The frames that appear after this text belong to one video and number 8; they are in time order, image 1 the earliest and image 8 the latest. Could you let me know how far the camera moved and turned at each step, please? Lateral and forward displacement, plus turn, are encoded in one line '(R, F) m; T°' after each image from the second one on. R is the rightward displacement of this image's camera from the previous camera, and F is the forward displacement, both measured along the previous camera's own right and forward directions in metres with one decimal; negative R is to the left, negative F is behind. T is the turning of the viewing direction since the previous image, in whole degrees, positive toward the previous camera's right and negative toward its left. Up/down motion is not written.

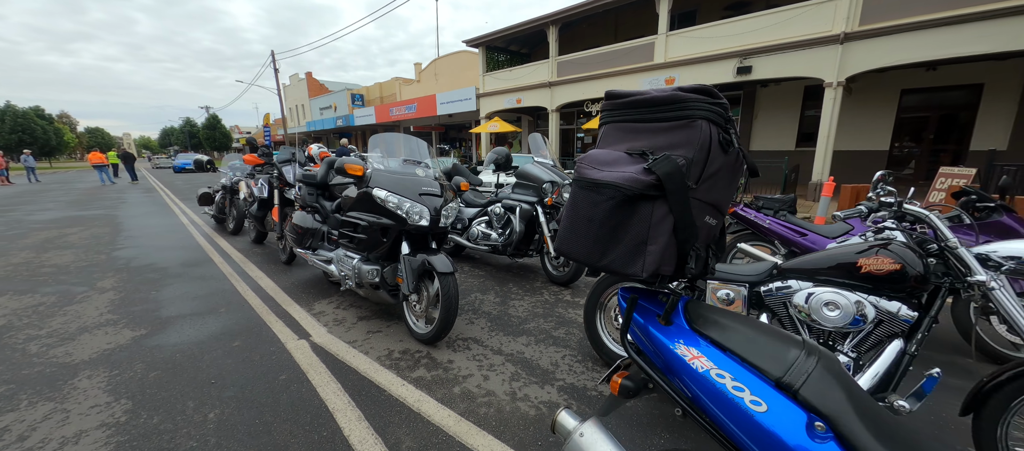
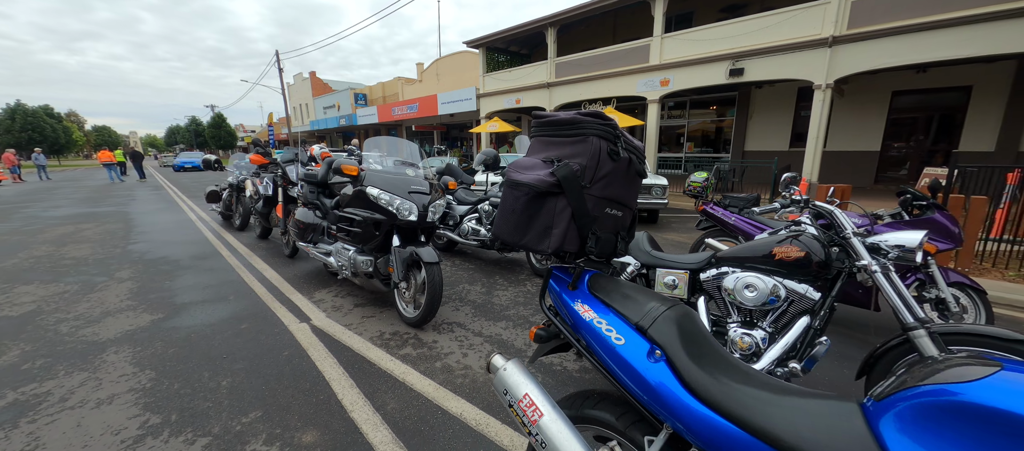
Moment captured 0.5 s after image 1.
(+0.2, -0.3) m; 0°
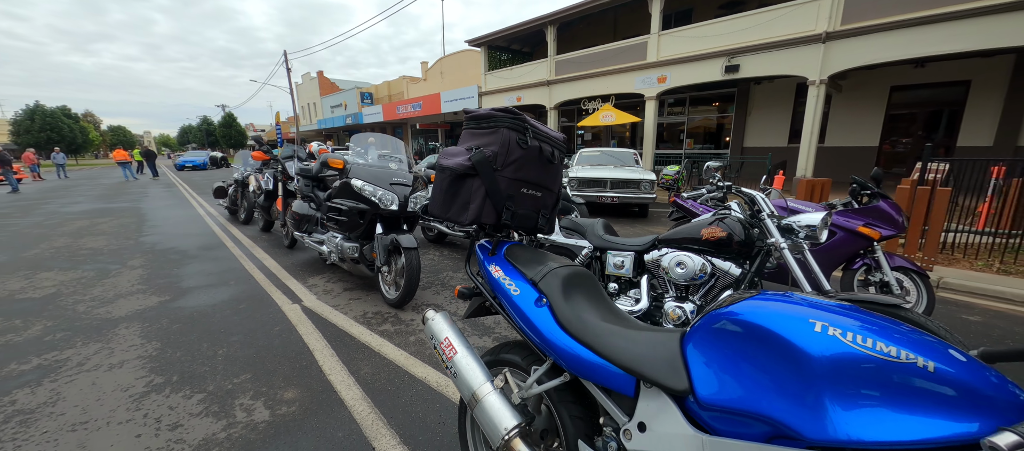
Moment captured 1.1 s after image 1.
(+0.4, -0.3) m; -1°
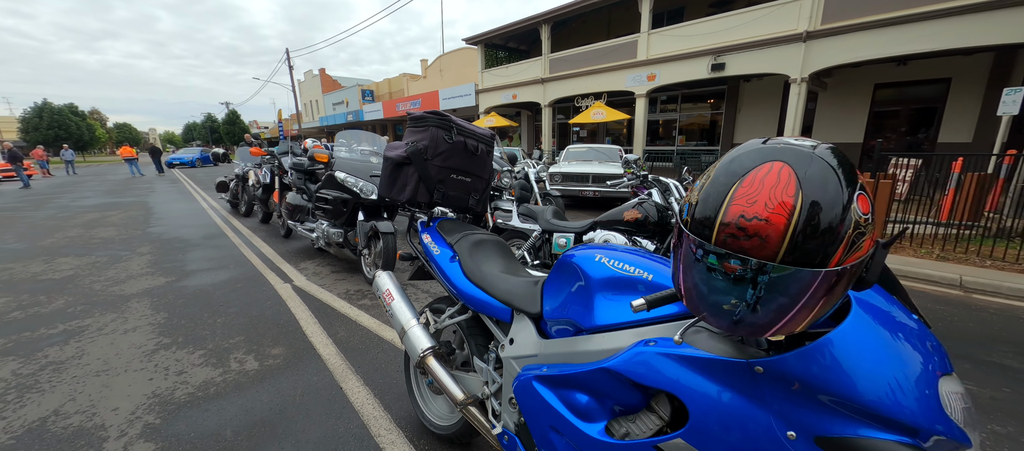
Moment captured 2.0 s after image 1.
(+0.4, -0.4) m; 0°
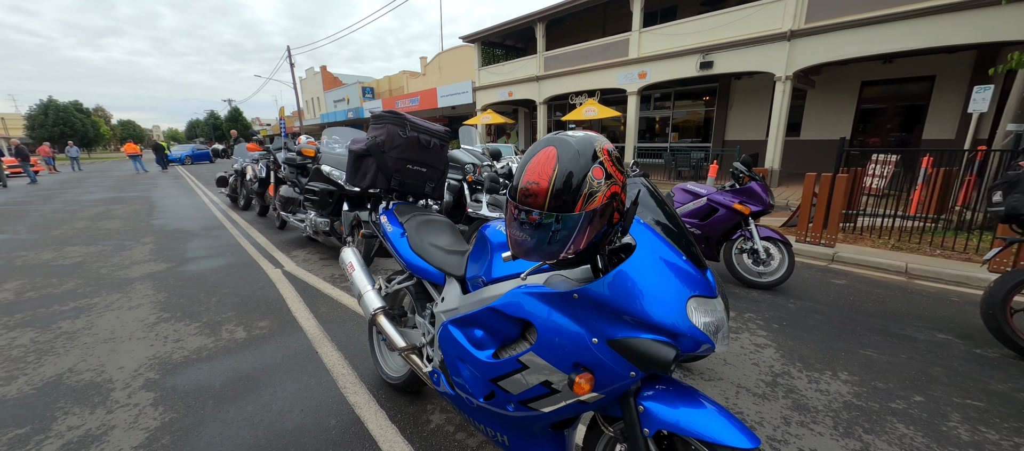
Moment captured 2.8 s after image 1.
(+0.4, -0.3) m; 0°
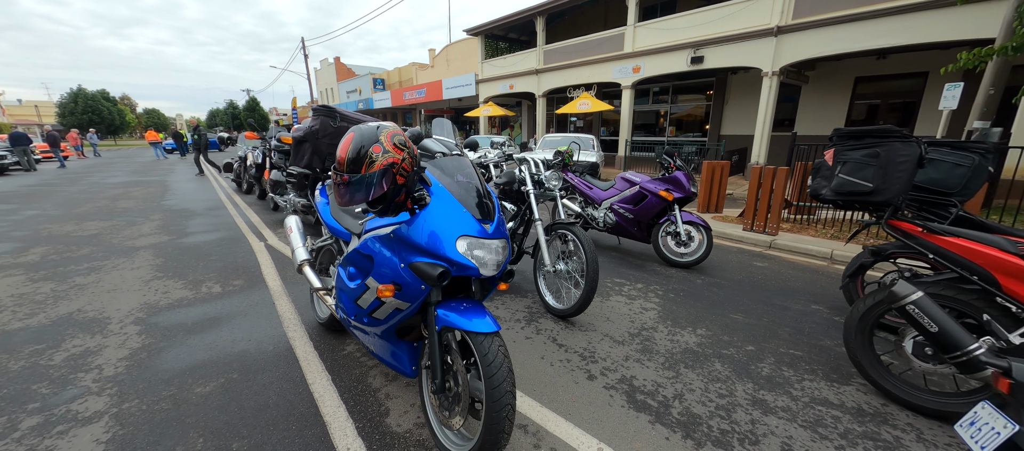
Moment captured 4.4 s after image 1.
(+0.8, -0.5) m; -2°
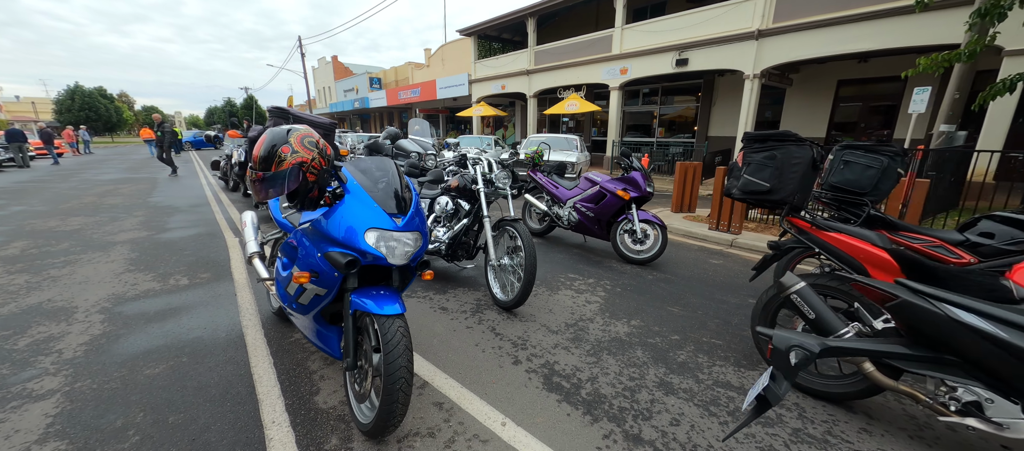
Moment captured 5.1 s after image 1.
(+0.5, -0.2) m; 0°
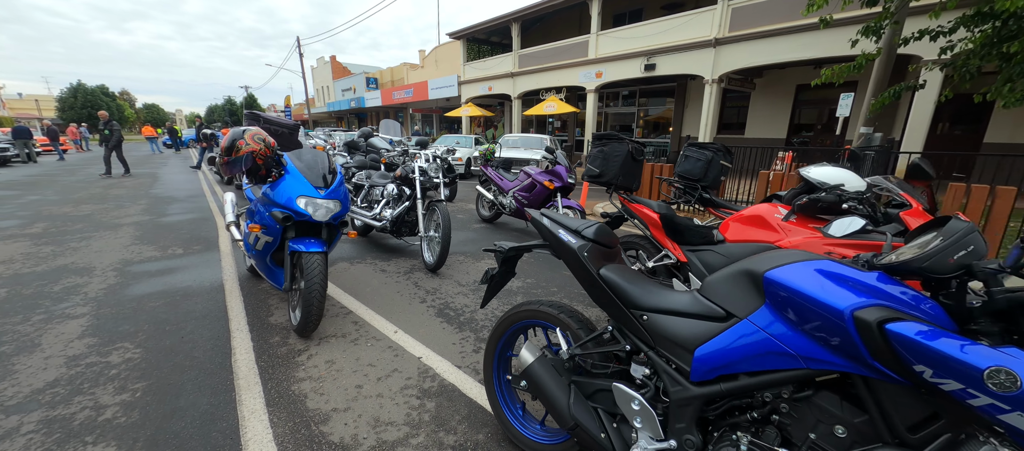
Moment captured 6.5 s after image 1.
(+0.9, -0.9) m; 0°
